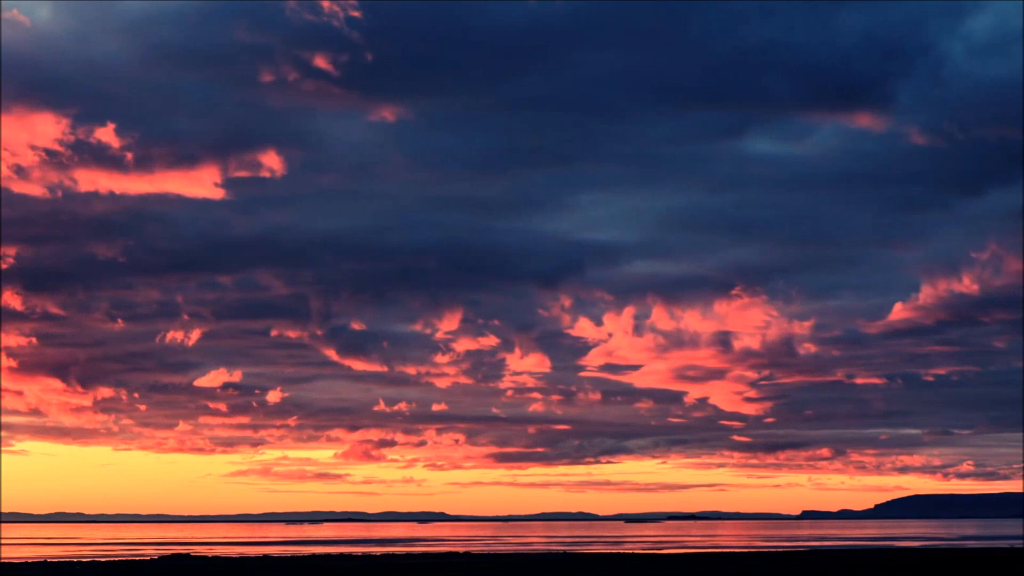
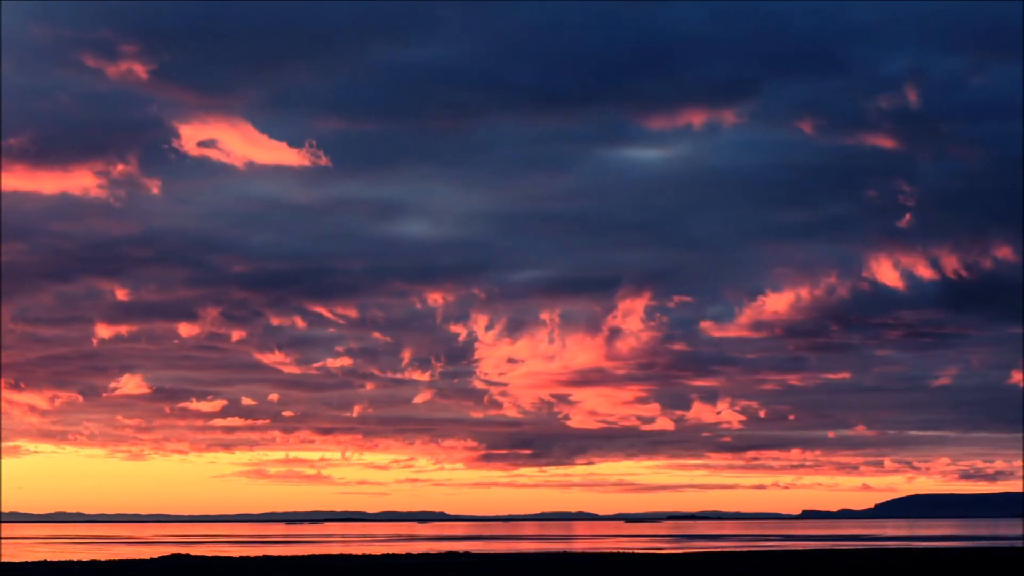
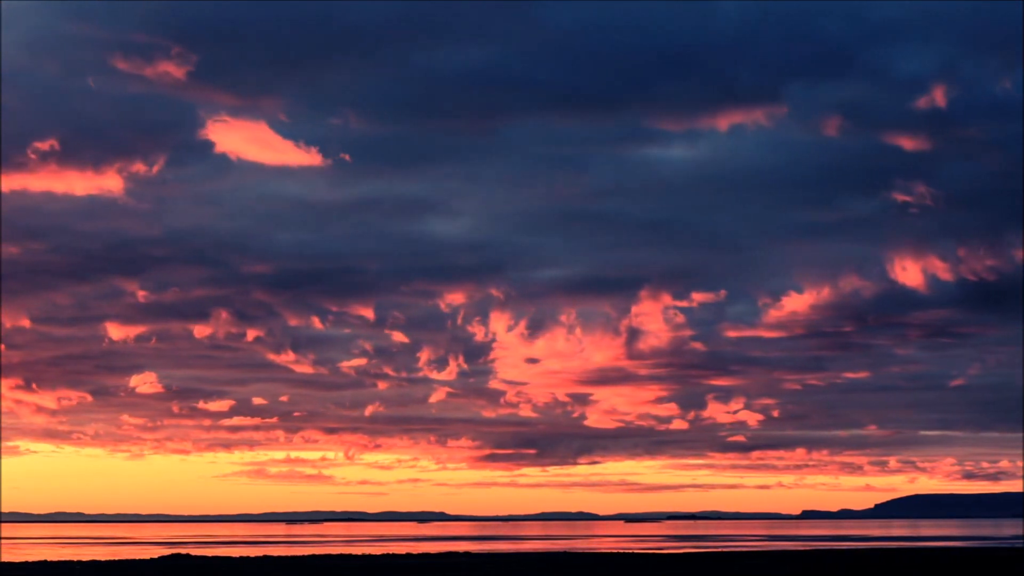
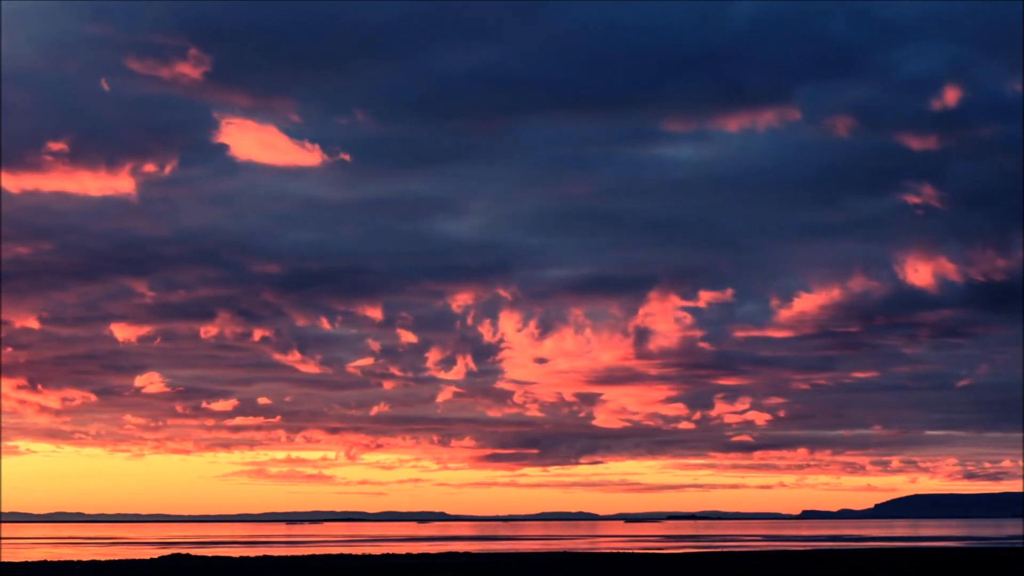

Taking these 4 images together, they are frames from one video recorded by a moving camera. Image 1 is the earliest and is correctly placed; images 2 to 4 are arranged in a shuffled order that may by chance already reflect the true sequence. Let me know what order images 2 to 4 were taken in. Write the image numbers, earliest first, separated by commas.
4, 3, 2
